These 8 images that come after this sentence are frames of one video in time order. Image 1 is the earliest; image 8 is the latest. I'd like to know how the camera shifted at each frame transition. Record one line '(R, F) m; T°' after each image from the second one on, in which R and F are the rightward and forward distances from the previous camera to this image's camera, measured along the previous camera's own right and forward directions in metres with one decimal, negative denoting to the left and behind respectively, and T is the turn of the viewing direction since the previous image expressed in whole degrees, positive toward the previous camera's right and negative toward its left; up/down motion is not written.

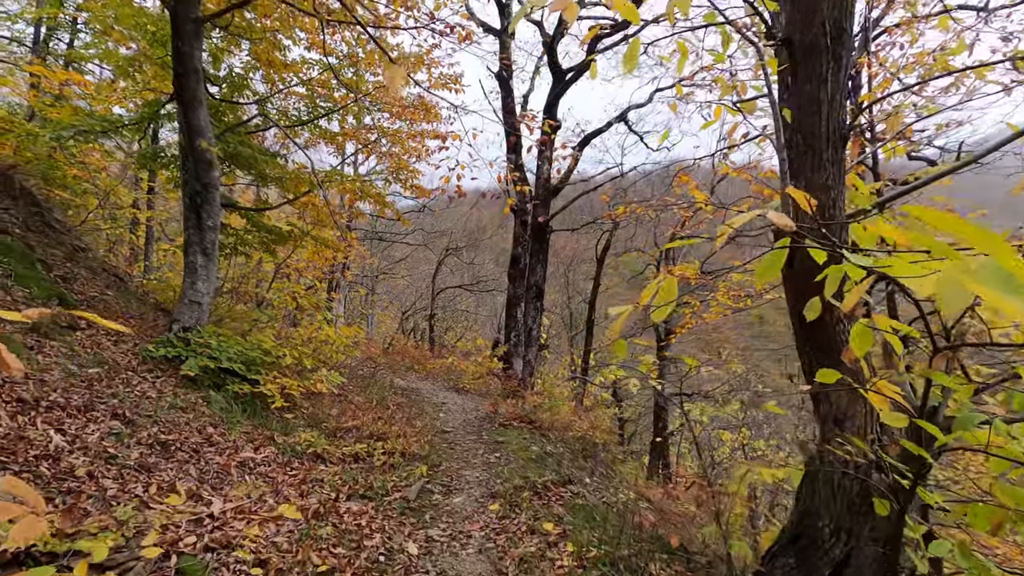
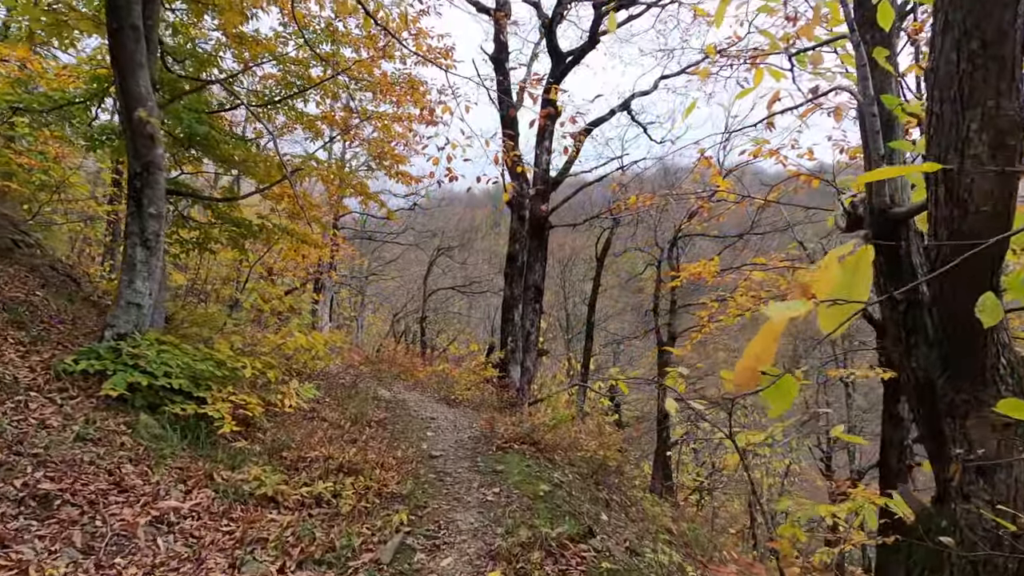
(-0.1, +0.9) m; +1°
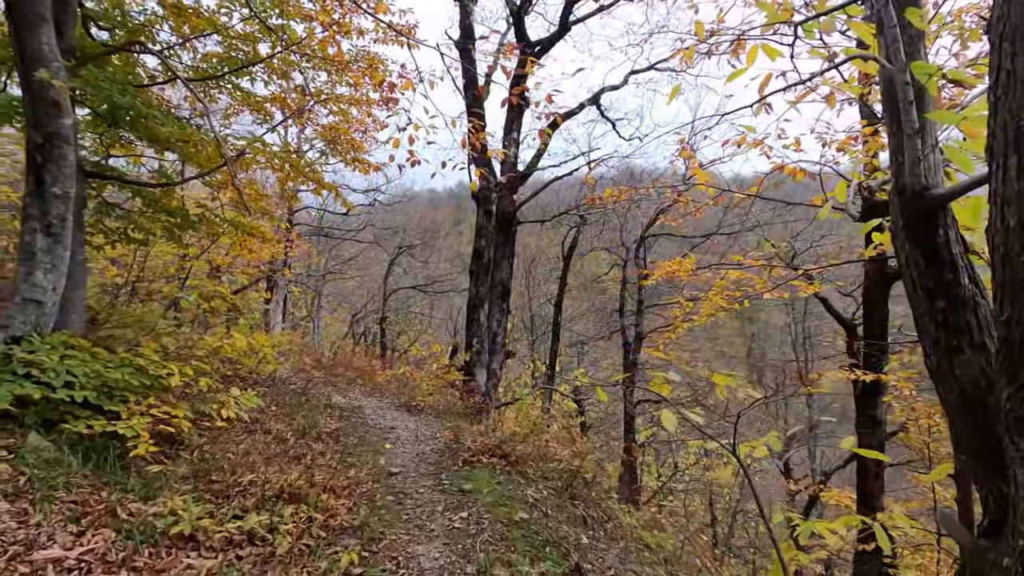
(-0.1, +0.5) m; +4°
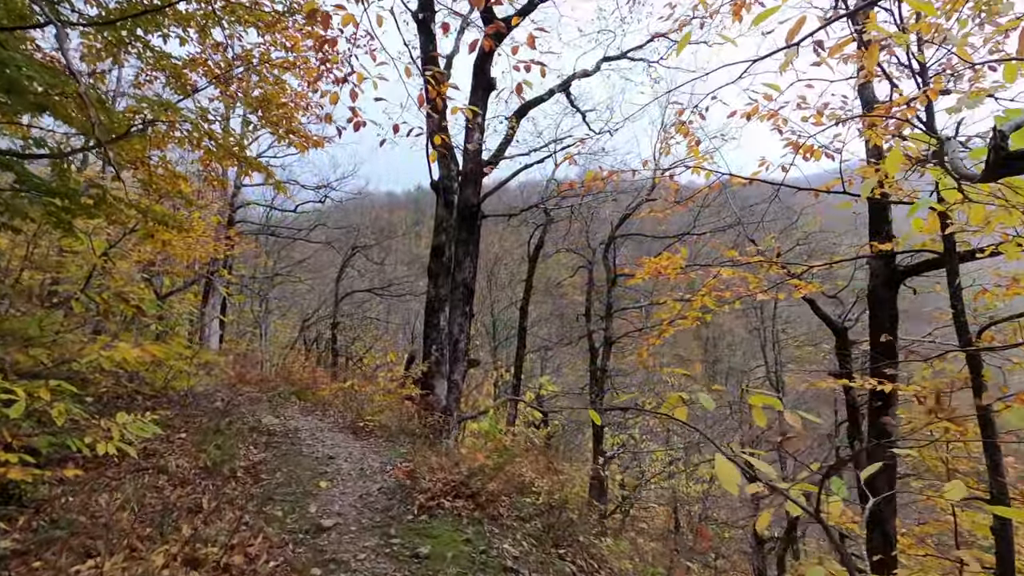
(-0.1, +1.0) m; +4°
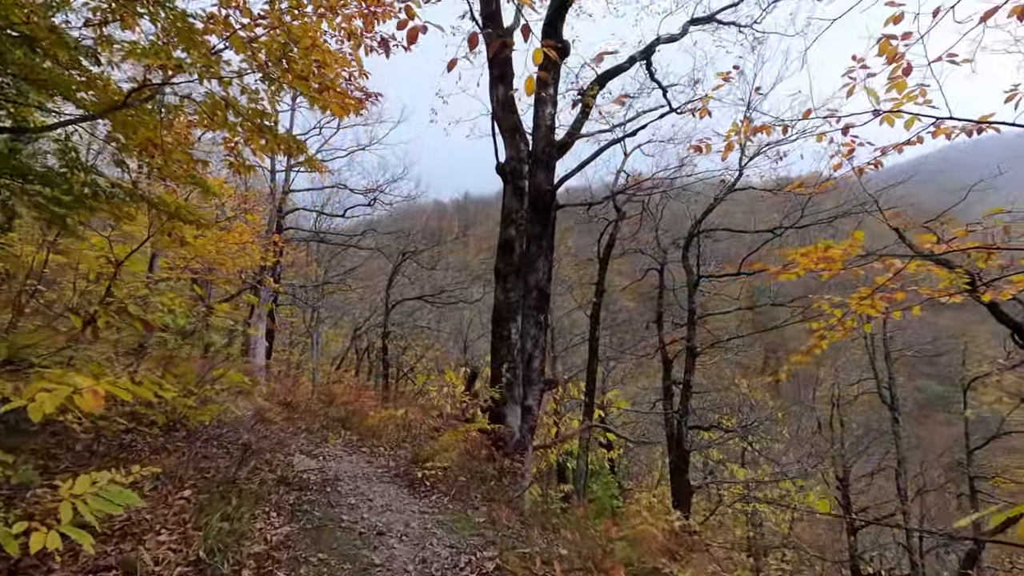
(-0.5, +1.5) m; -5°
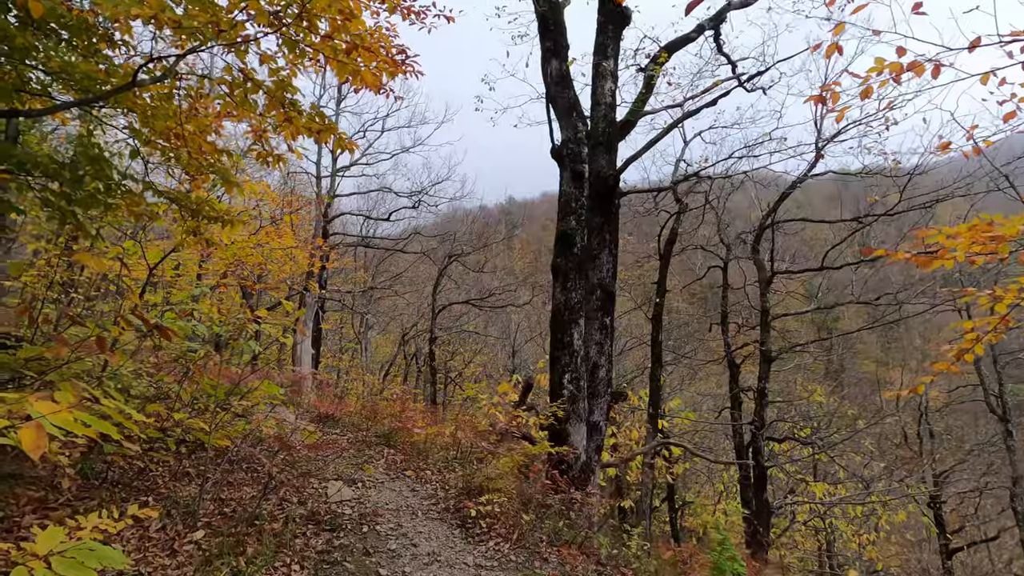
(-0.2, +0.8) m; -5°
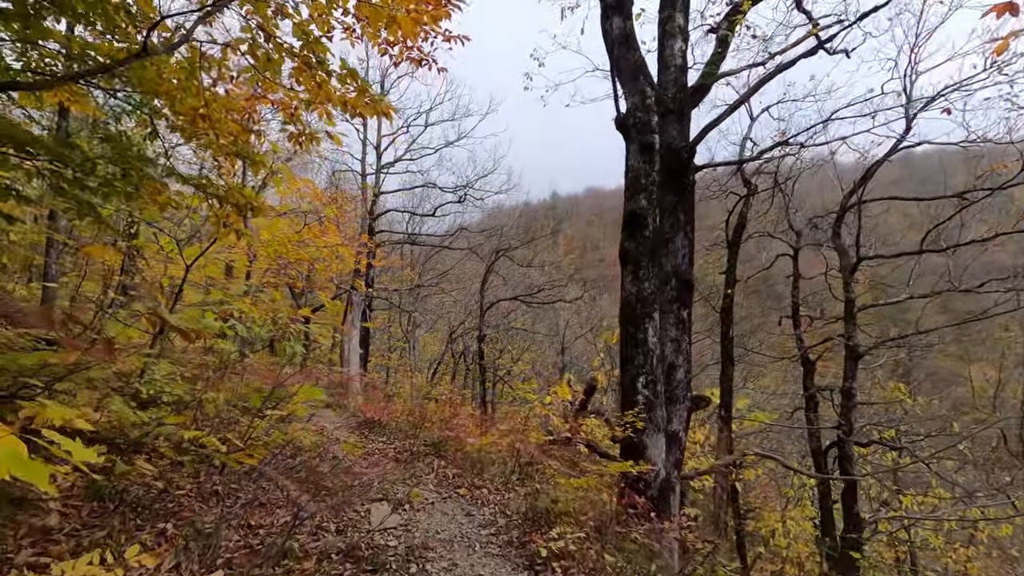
(-0.2, +0.7) m; -5°
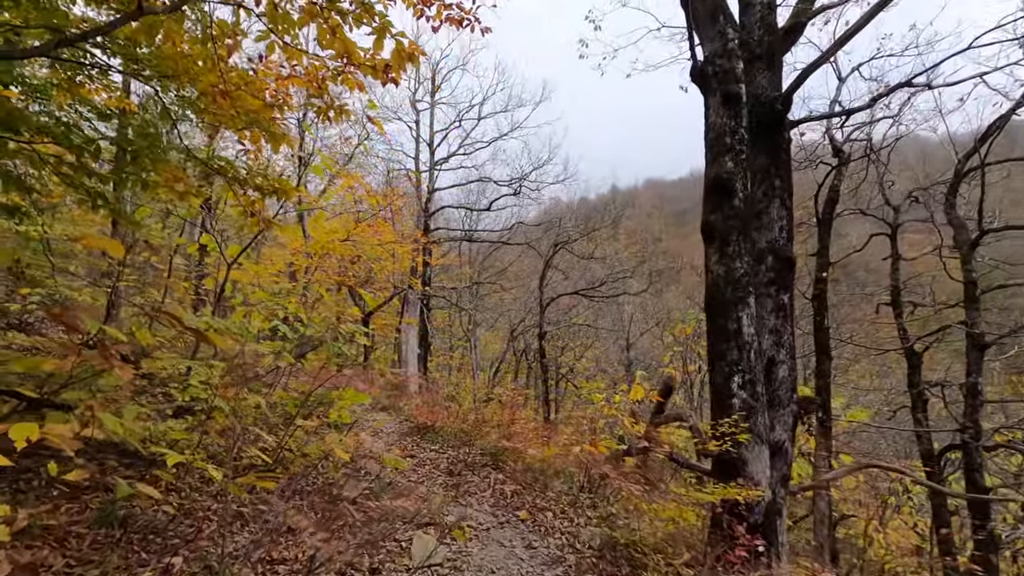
(0.0, +0.7) m; -6°
